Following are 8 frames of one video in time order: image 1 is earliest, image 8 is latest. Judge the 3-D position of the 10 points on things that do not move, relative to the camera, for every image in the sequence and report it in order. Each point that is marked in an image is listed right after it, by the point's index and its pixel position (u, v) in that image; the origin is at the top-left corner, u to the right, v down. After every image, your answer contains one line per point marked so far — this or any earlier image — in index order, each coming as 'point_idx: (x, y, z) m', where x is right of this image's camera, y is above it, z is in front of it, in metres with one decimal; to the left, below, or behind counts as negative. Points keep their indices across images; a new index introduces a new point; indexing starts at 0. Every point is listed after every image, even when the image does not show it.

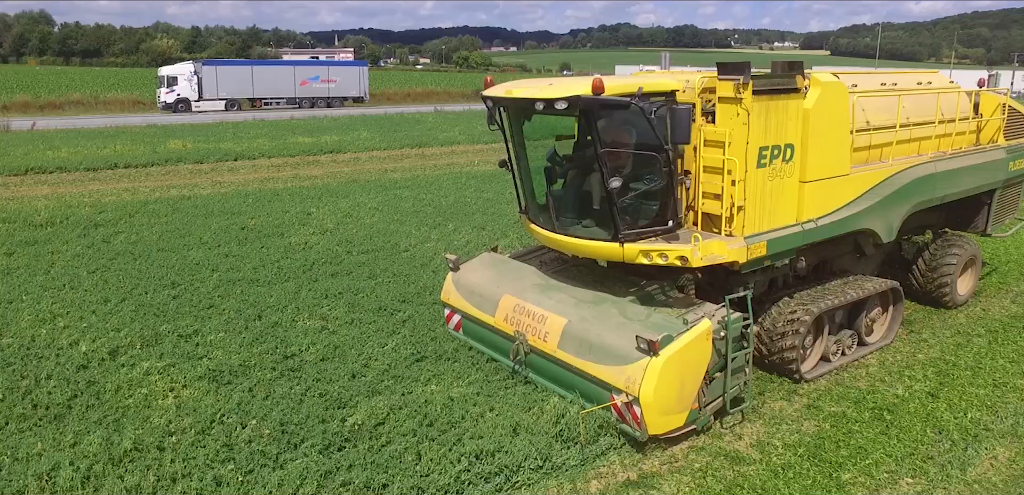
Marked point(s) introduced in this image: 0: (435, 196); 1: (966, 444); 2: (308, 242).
0: (-1.3, +0.8, +13.0) m
1: (+3.1, -1.3, +5.4) m
2: (-2.6, +0.1, +10.1) m
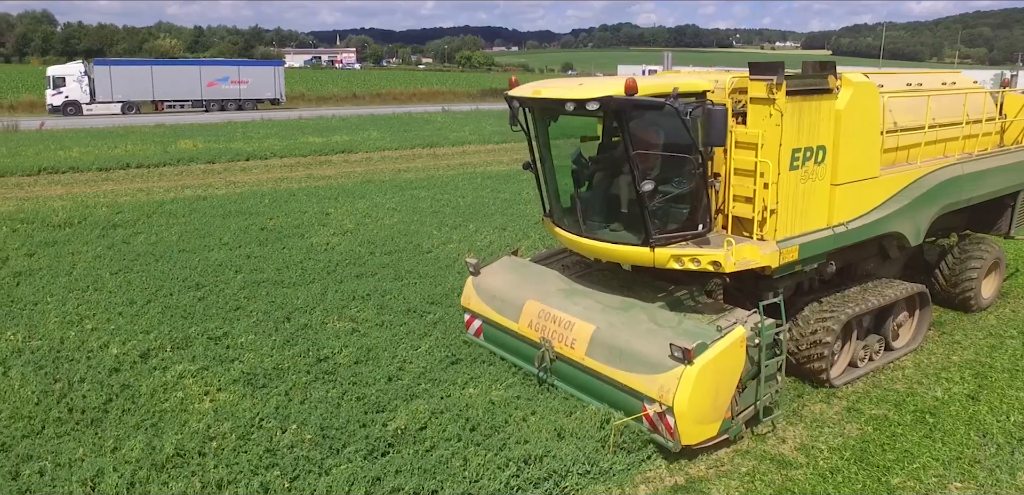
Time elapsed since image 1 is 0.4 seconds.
0: (-1.0, +0.8, +13.0) m
1: (+3.4, -1.3, +5.4) m
2: (-2.3, 0.0, +10.0) m
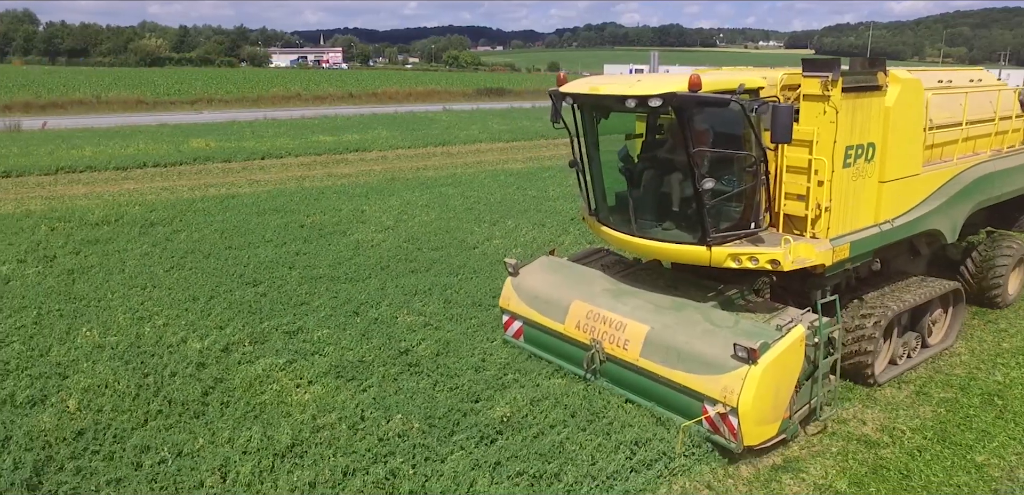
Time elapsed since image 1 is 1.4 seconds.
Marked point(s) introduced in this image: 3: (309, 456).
0: (-0.5, +0.9, +13.1) m
1: (+4.0, -1.2, +5.6) m
2: (-1.8, +0.1, +10.2) m
3: (-1.2, -1.3, +4.7) m
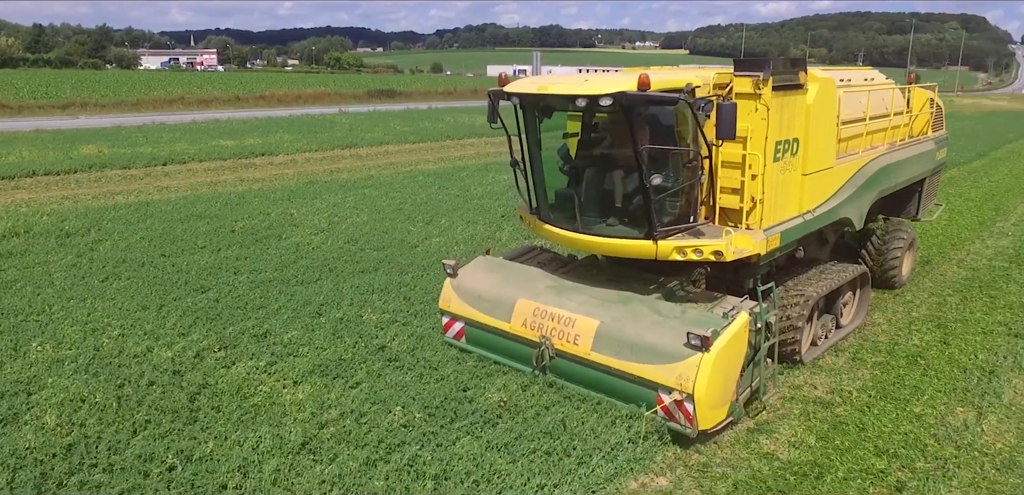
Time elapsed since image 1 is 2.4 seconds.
0: (-1.8, +0.9, +13.2) m
1: (+3.9, -1.0, +6.5) m
2: (-2.5, 0.0, +10.1) m
3: (-1.1, -1.2, +4.8) m
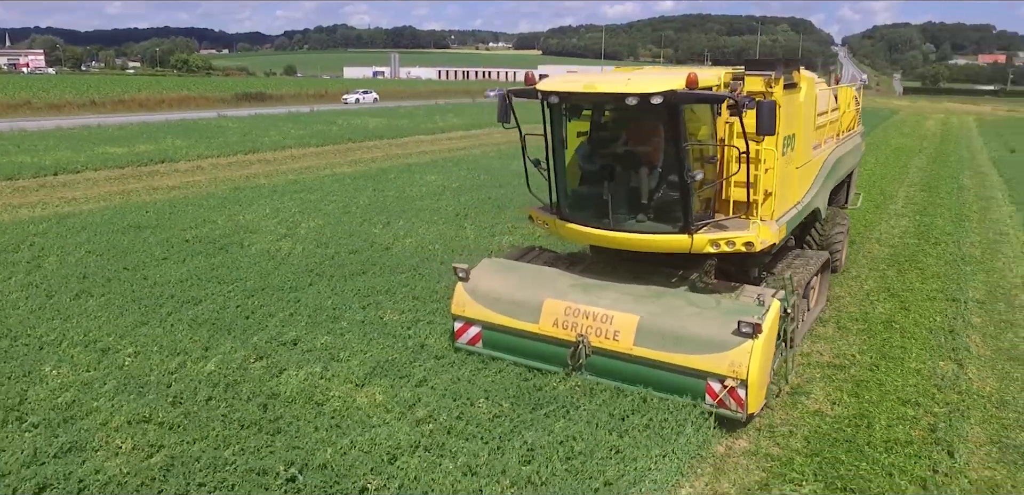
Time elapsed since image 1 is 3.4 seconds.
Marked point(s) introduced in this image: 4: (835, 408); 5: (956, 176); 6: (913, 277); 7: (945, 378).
0: (-2.7, +0.8, +13.1) m
1: (+4.2, -0.8, +7.5) m
2: (-2.9, 0.0, +9.9) m
3: (-0.4, -1.2, +5.0) m
4: (+2.4, -1.2, +6.0) m
5: (+8.9, +1.4, +15.9) m
6: (+4.7, -0.3, +9.3) m
7: (+3.5, -1.1, +6.5) m
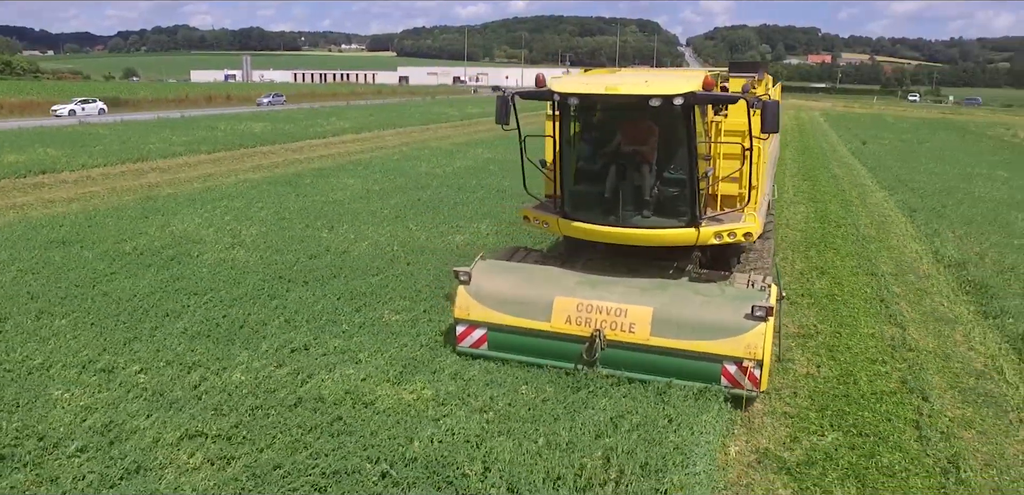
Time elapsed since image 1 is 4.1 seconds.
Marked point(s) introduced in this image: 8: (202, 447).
0: (-3.8, +0.7, +12.8) m
1: (+4.1, -0.6, +8.7) m
2: (-3.3, -0.1, +9.7) m
3: (0.0, -1.2, +5.3) m
4: (+2.6, -1.0, +6.8) m
5: (+7.0, +1.8, +17.7) m
6: (+4.2, -0.1, +10.5) m
7: (+3.6, -0.9, +7.5) m
8: (-2.0, -1.3, +5.2) m
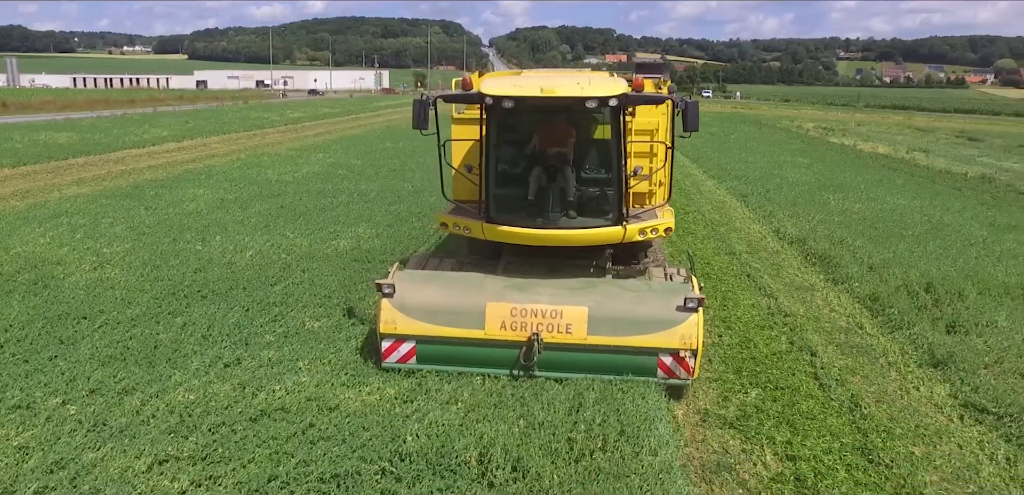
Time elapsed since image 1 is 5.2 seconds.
0: (-5.8, +0.4, +12.0) m
1: (+2.9, -0.3, +9.8) m
2: (-4.5, -0.4, +9.0) m
3: (-0.2, -1.2, +5.6) m
4: (+2.0, -0.9, +7.7) m
5: (+3.5, +2.2, +19.3) m
6: (+2.6, +0.1, +11.6) m
7: (+2.8, -0.6, +8.6) m
8: (-2.1, -1.4, +5.0) m
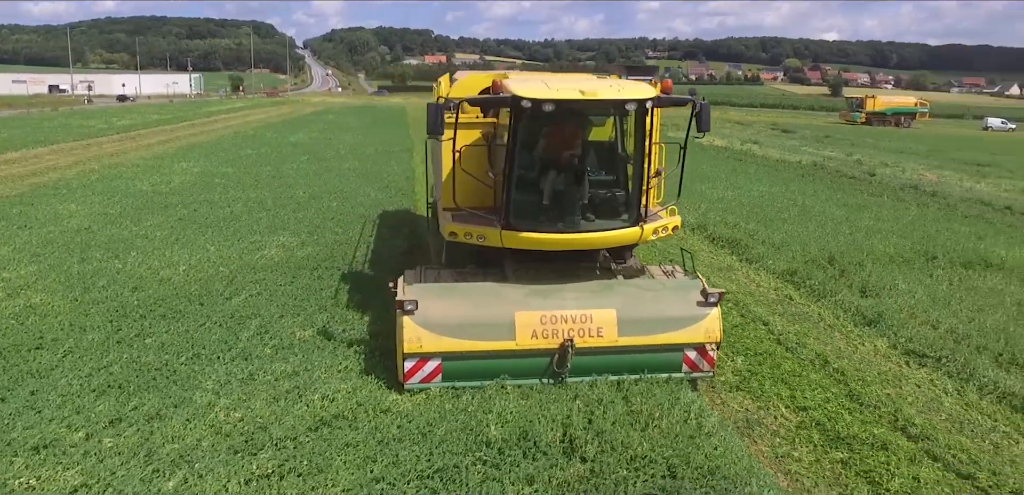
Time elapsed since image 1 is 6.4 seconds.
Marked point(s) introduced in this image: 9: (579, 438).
0: (-6.8, +0.1, +10.9) m
1: (+2.2, -0.2, +10.8) m
2: (-4.8, -0.6, +8.3) m
3: (+0.2, -1.2, +6.0) m
4: (+1.9, -0.7, +8.5) m
5: (+0.4, +2.3, +20.2) m
6: (+1.4, +0.3, +12.5) m
7: (+2.4, -0.5, +9.6) m
8: (-1.5, -1.5, +5.0) m
9: (+0.4, -1.3, +5.4) m
